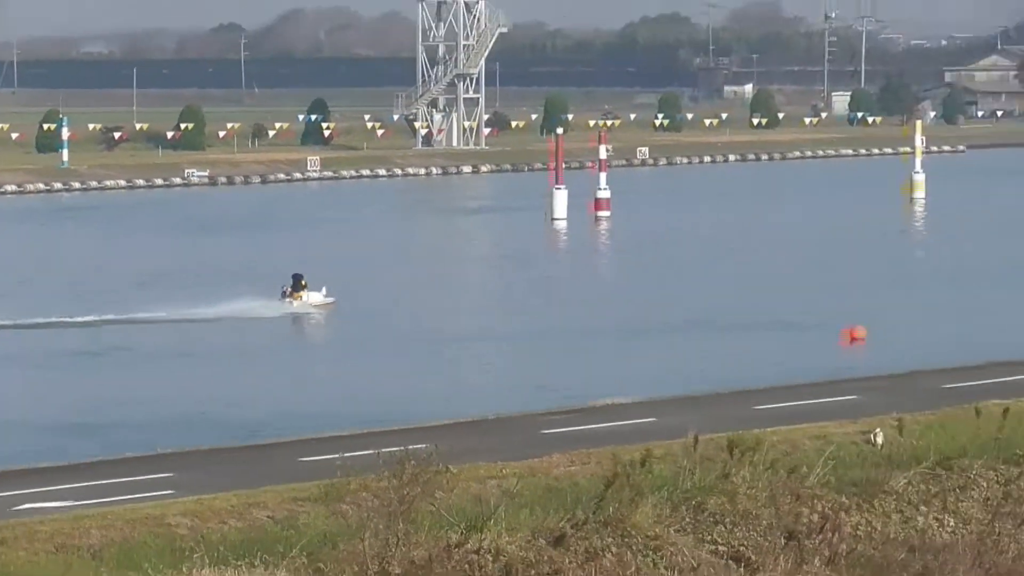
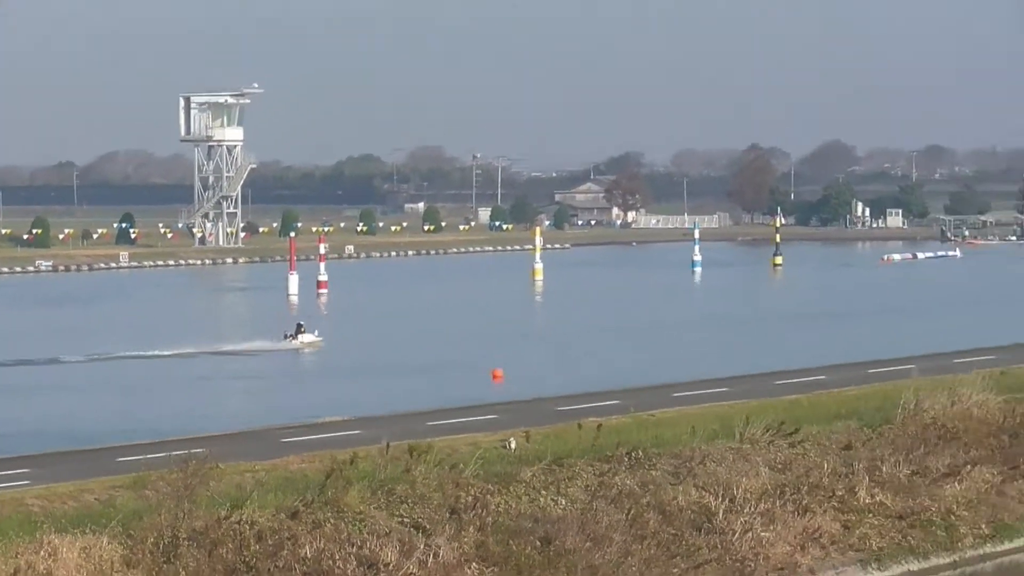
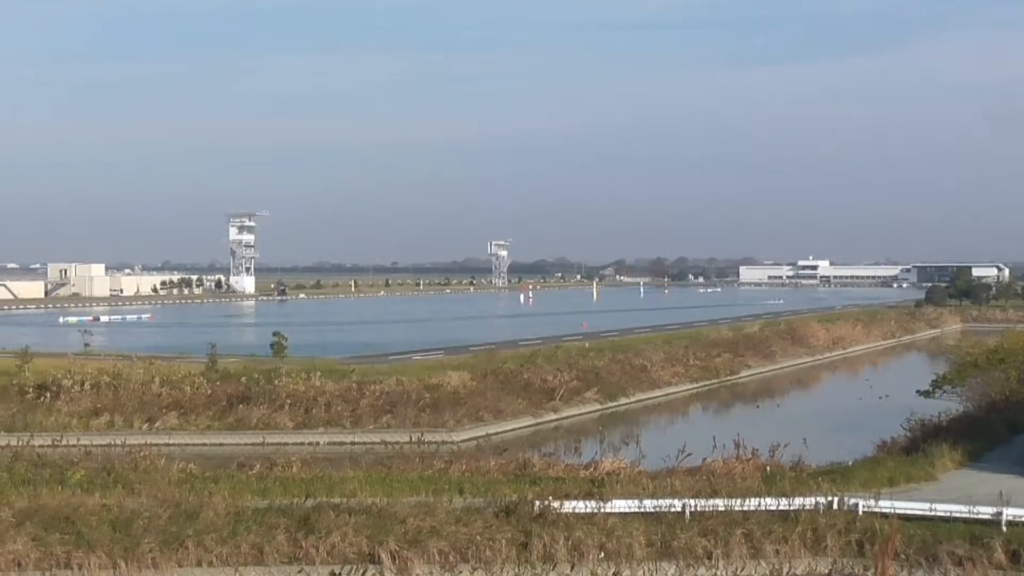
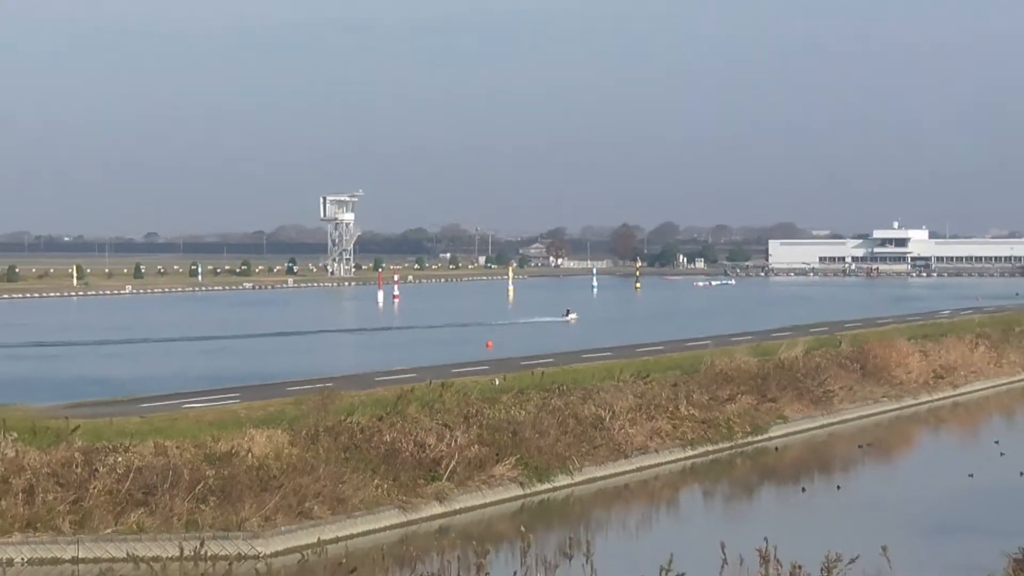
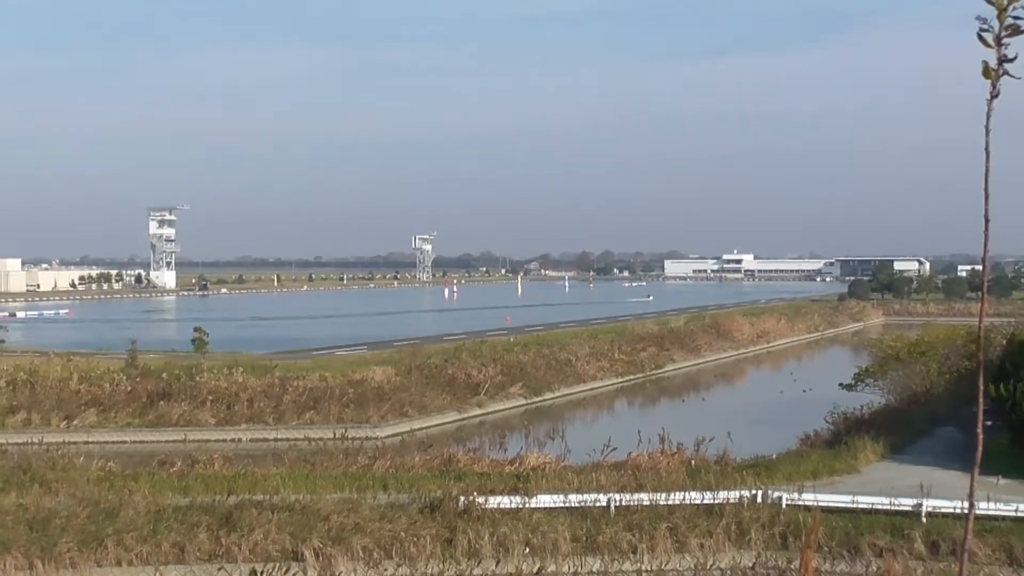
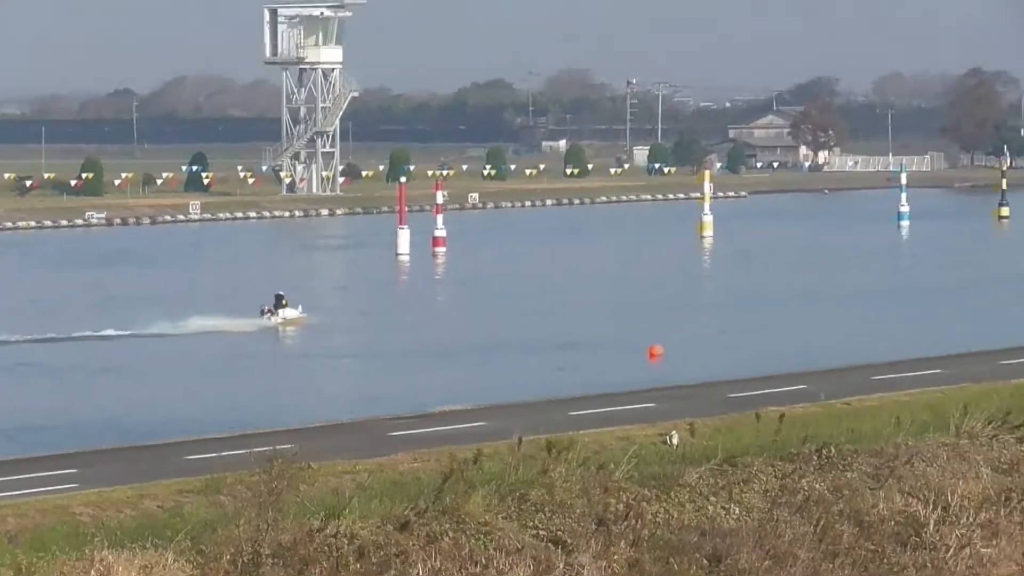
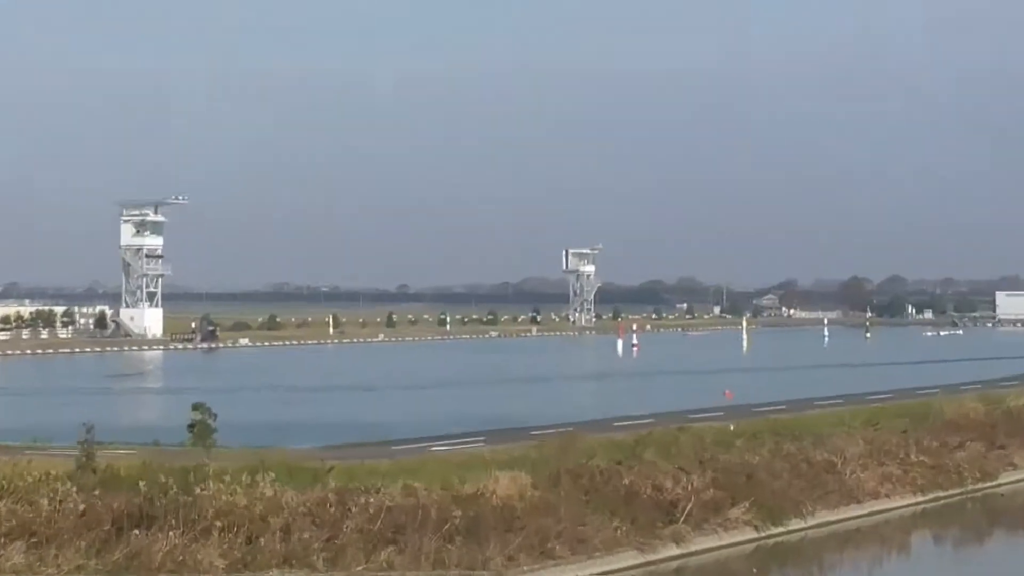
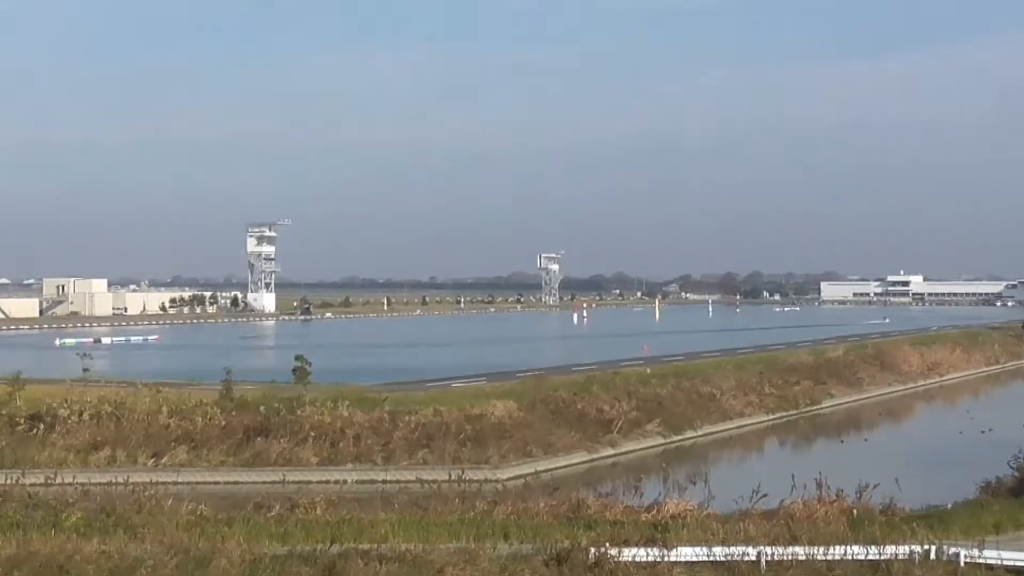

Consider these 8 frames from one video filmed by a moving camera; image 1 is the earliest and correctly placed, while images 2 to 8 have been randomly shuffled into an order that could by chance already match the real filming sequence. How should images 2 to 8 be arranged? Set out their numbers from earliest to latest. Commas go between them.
6, 2, 4, 5, 3, 8, 7
